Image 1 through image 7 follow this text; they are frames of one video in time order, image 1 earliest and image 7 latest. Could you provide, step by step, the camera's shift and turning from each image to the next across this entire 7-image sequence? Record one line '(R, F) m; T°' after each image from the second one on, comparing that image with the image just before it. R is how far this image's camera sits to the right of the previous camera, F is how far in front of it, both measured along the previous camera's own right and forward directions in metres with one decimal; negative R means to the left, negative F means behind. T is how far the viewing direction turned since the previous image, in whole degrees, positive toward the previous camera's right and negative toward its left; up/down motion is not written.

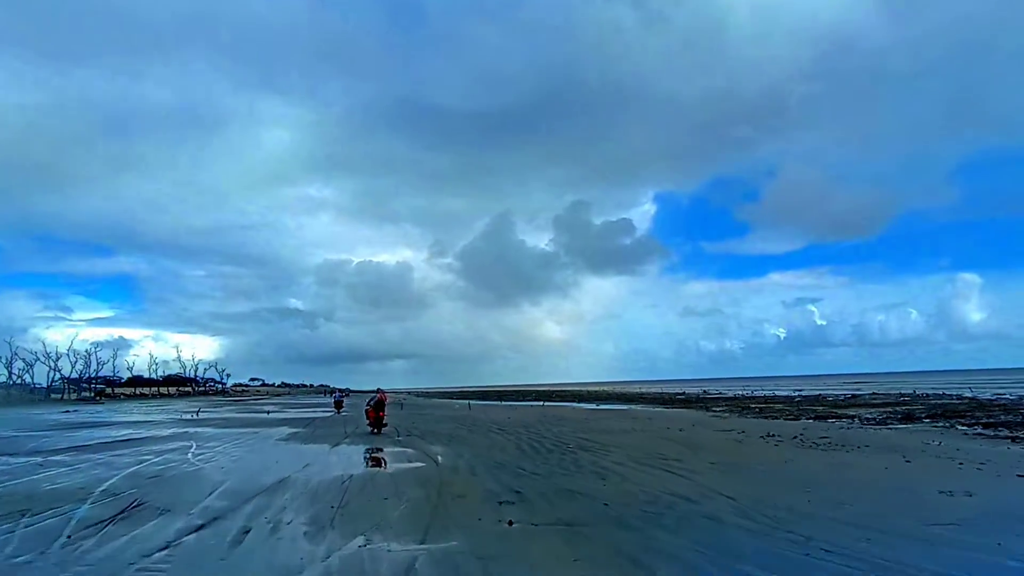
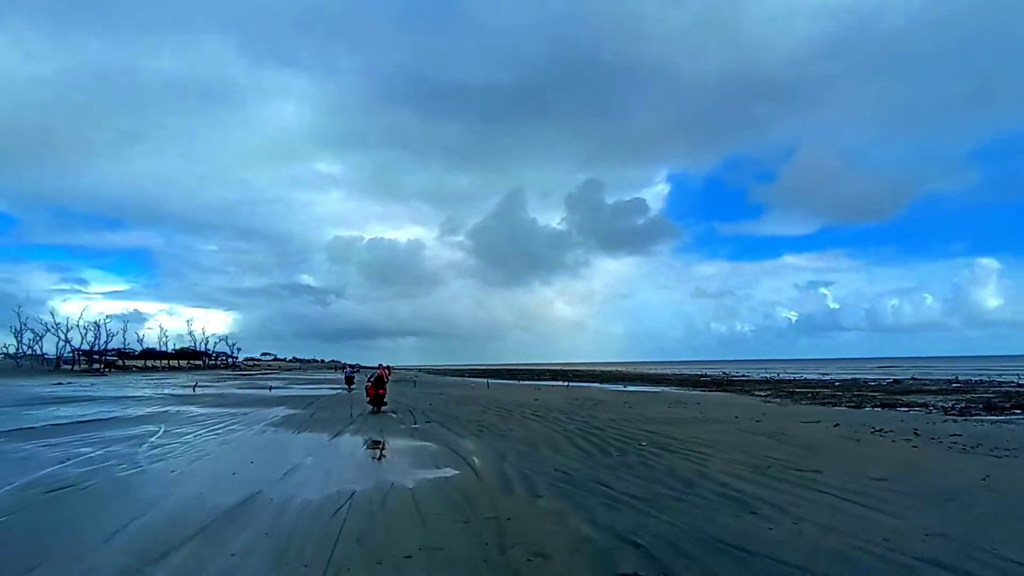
(-0.7, +3.0) m; -1°
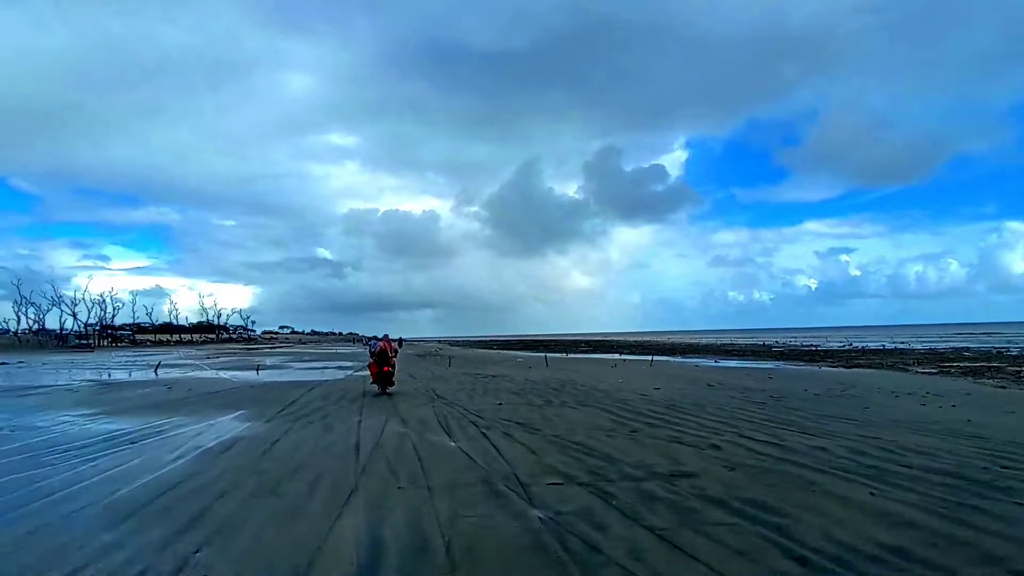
(-2.0, +8.3) m; -1°
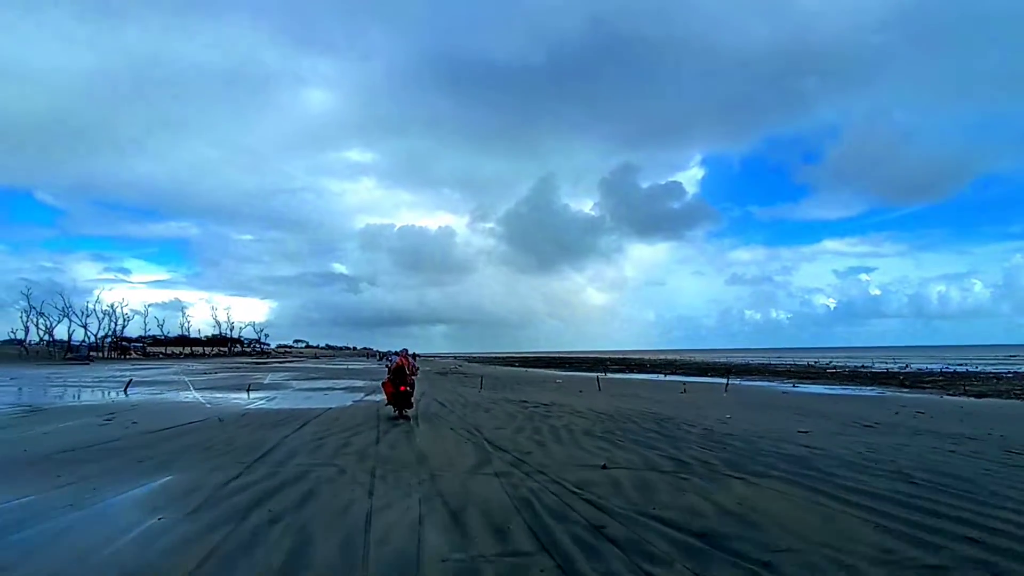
(-1.1, +4.4) m; -1°
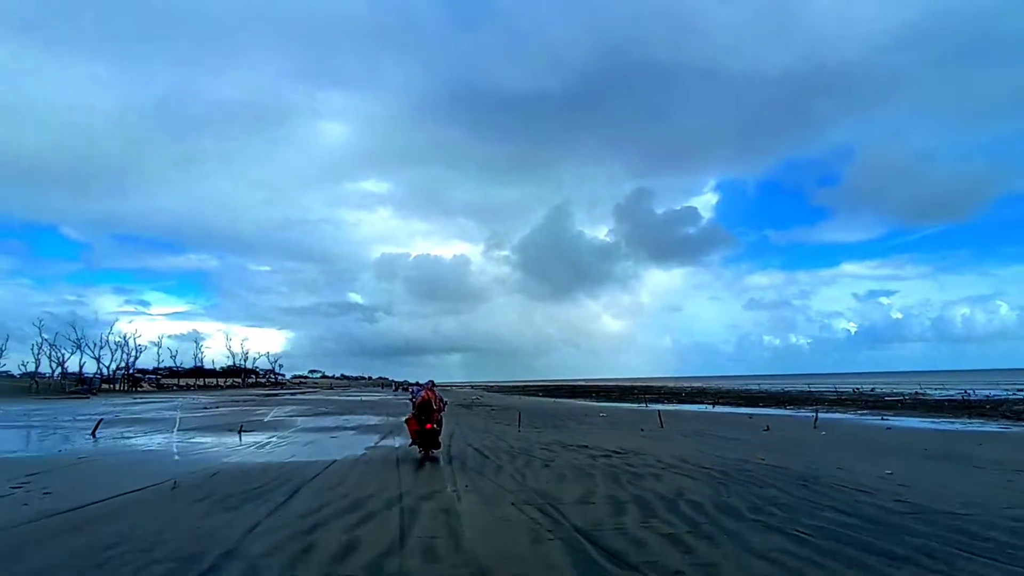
(-0.8, +3.3) m; -1°
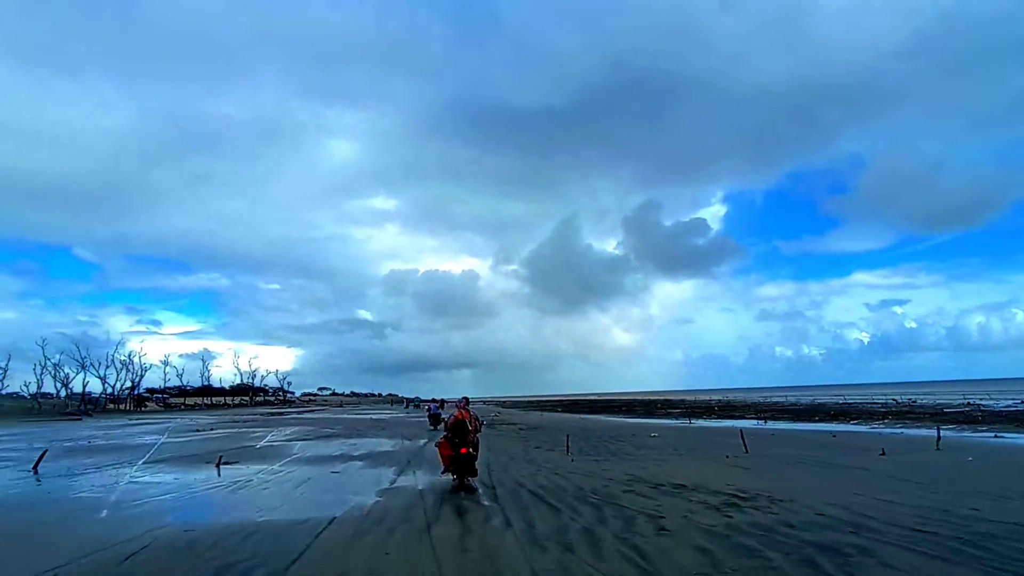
(-0.8, +3.4) m; -1°
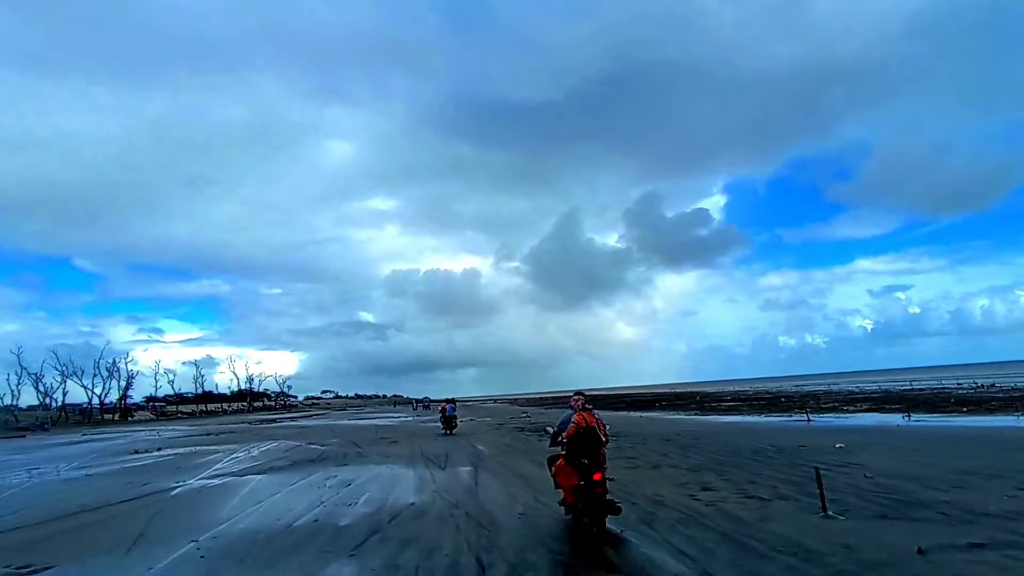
(-1.8, +7.9) m; 0°
